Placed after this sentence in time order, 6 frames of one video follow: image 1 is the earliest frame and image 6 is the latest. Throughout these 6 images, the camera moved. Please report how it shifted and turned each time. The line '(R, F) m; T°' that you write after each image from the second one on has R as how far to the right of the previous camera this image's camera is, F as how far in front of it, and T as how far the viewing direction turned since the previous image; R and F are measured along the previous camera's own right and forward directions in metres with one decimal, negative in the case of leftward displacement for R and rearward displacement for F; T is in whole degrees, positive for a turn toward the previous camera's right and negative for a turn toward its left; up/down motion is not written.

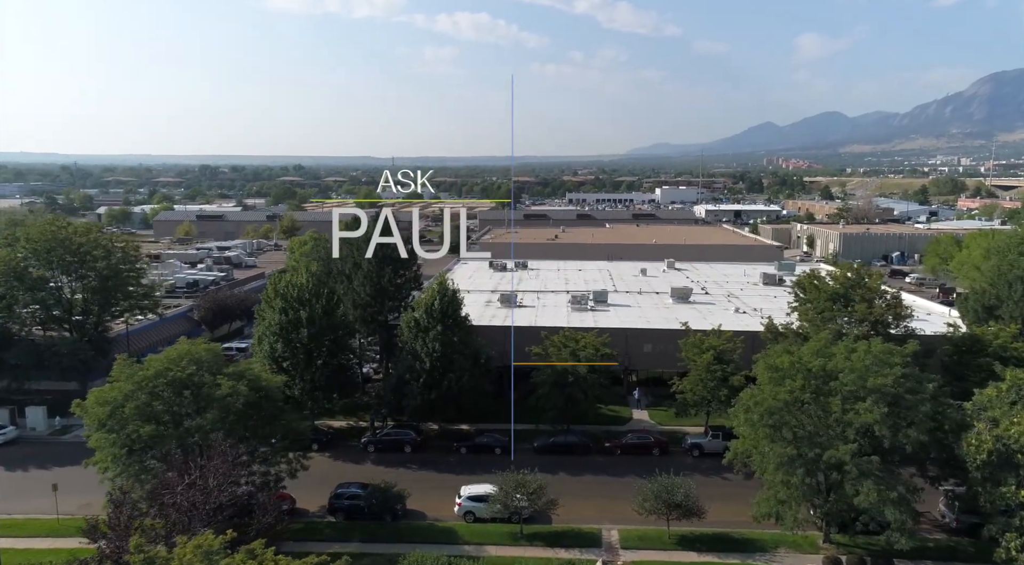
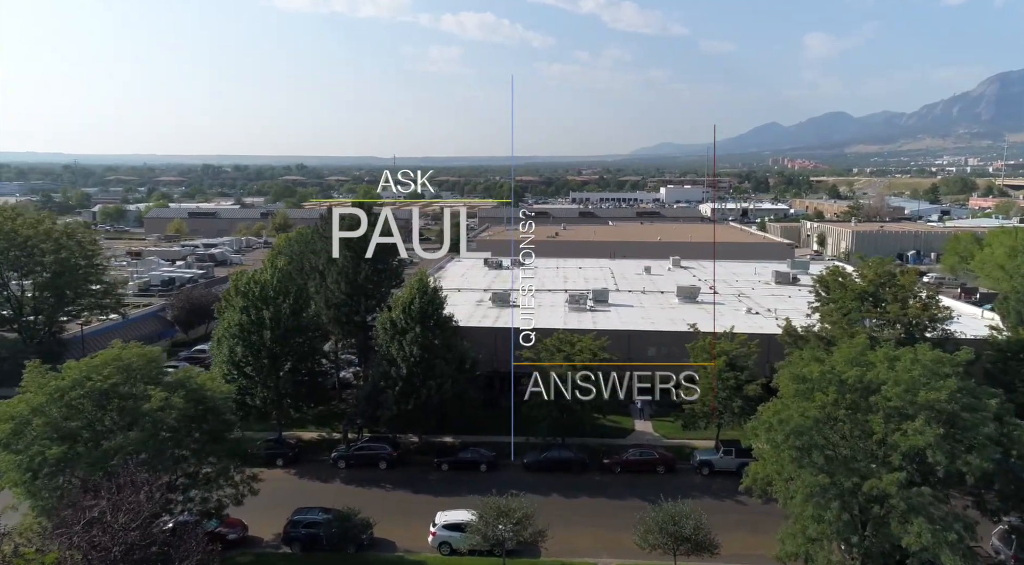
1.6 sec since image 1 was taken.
(+0.5, +2.5) m; 0°
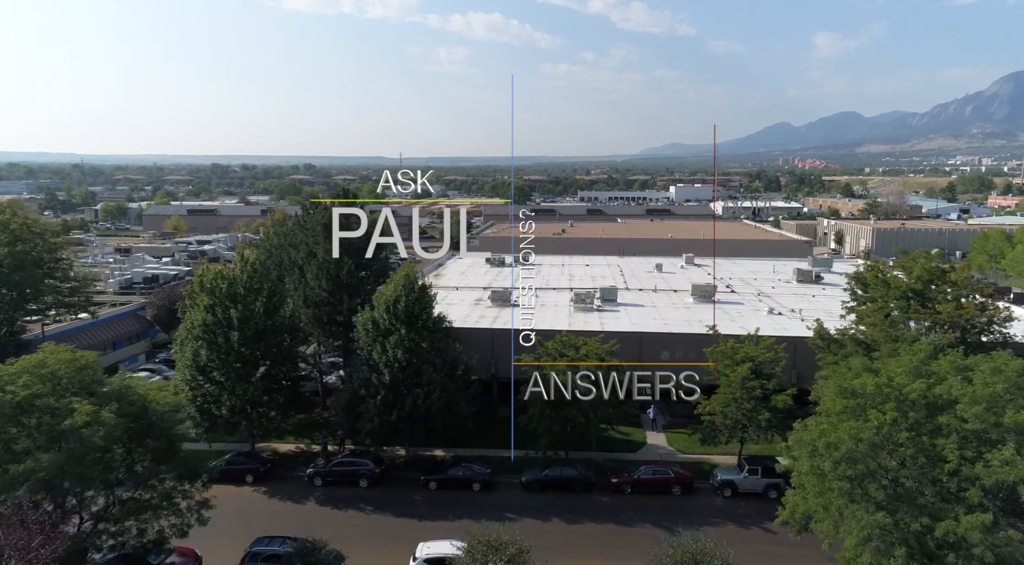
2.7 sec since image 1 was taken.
(+0.3, +2.3) m; -1°
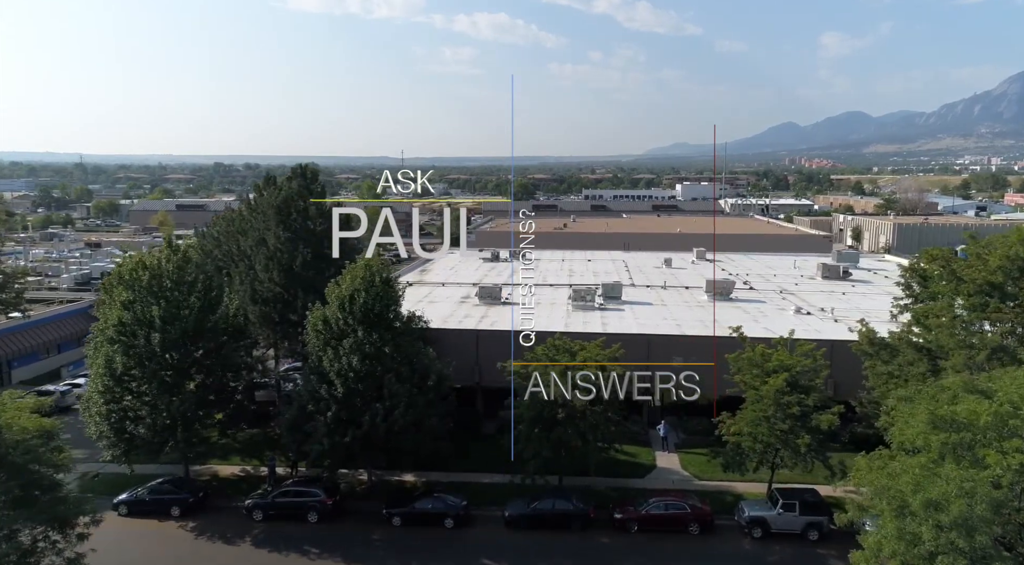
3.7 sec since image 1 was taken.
(+0.6, +3.3) m; 0°
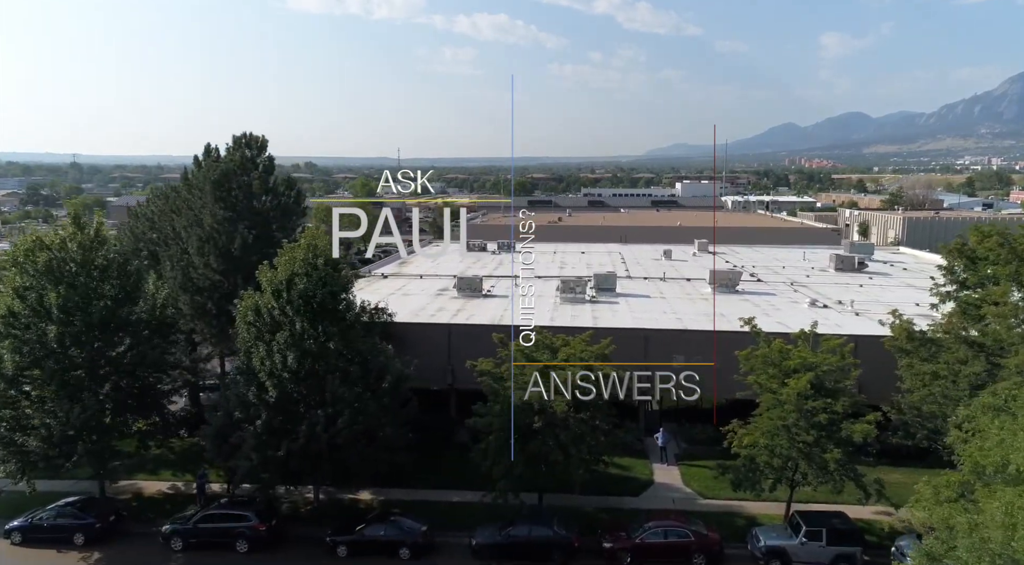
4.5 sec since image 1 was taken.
(+0.6, +2.5) m; 0°
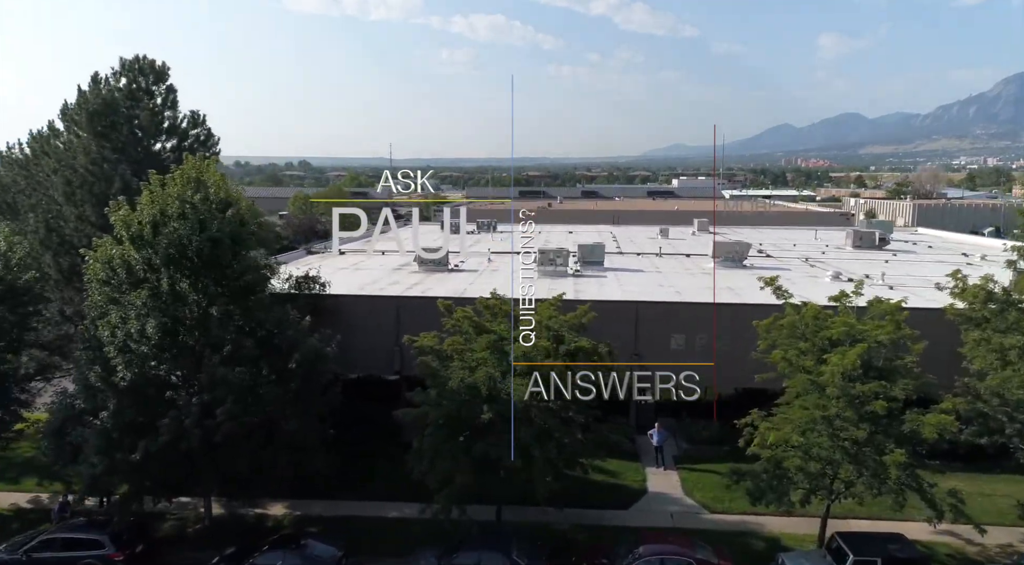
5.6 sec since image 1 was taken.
(+0.8, +3.3) m; 0°
